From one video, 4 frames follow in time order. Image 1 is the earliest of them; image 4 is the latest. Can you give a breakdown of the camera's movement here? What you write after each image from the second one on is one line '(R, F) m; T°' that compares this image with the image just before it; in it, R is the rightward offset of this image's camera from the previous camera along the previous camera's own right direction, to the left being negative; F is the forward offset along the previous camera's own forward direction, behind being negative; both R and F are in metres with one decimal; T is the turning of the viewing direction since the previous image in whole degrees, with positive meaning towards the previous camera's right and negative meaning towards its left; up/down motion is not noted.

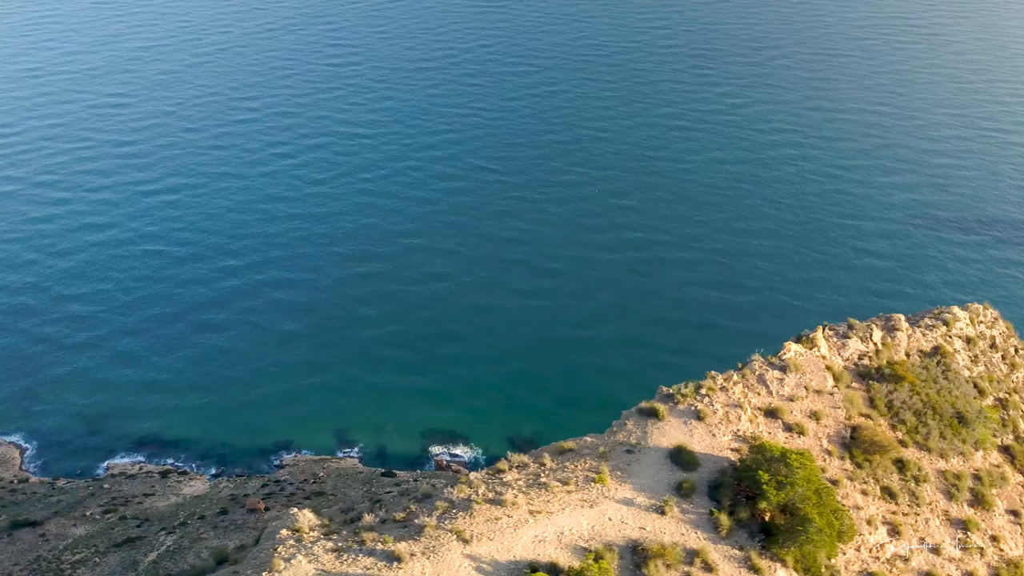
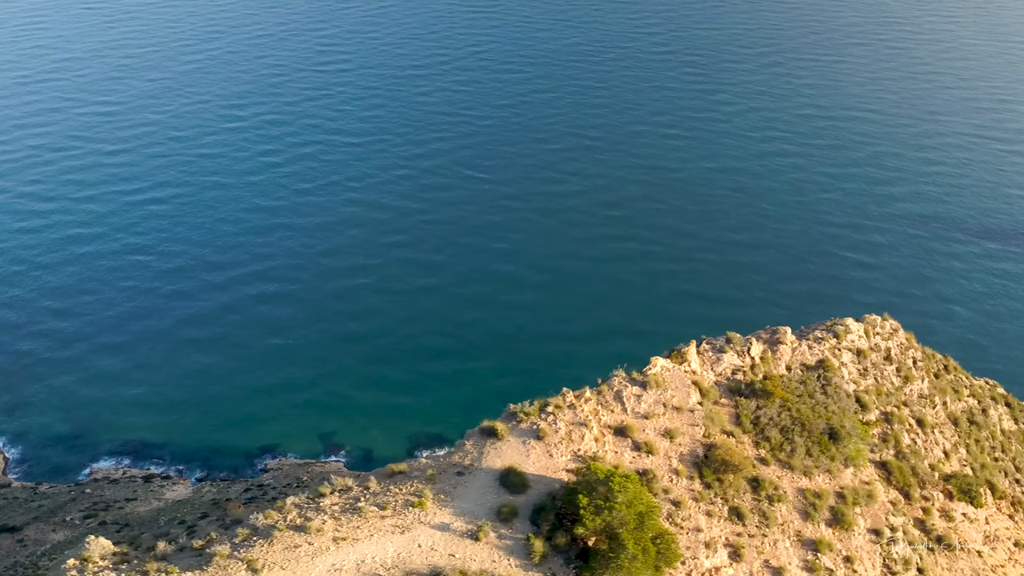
(+6.2, +0.7) m; 0°
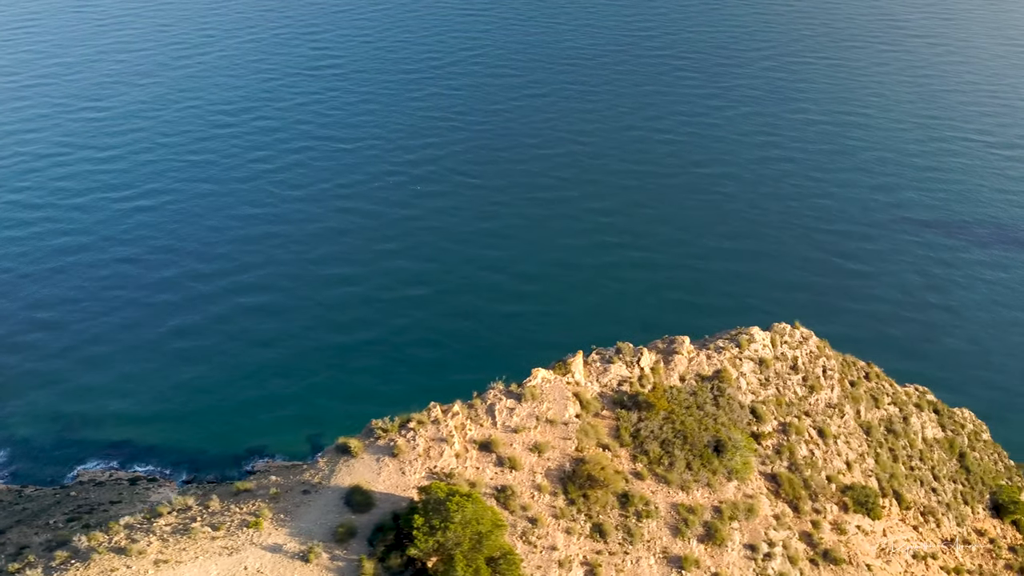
(+5.4, +0.6) m; 0°
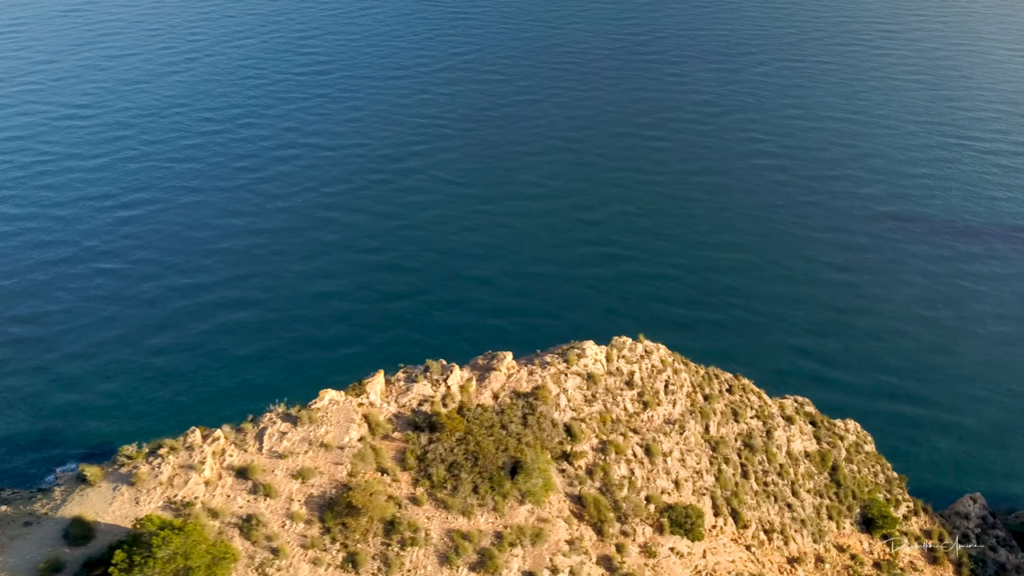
(+9.2, +0.9) m; 0°
